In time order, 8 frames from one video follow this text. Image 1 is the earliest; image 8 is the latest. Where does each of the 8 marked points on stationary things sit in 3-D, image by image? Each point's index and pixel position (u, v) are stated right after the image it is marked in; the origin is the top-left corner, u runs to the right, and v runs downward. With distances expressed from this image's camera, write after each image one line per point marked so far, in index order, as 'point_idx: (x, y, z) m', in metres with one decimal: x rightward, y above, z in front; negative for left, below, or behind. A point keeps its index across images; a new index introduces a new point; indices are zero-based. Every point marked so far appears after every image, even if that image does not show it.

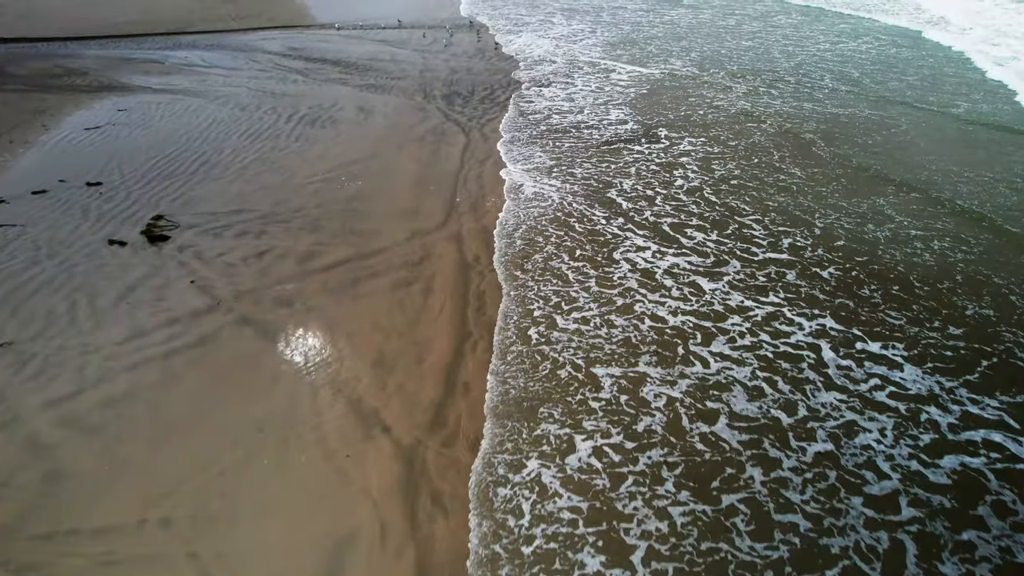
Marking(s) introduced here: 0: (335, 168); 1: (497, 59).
0: (-2.0, +1.3, +9.1) m
1: (-0.4, +3.9, +13.4) m
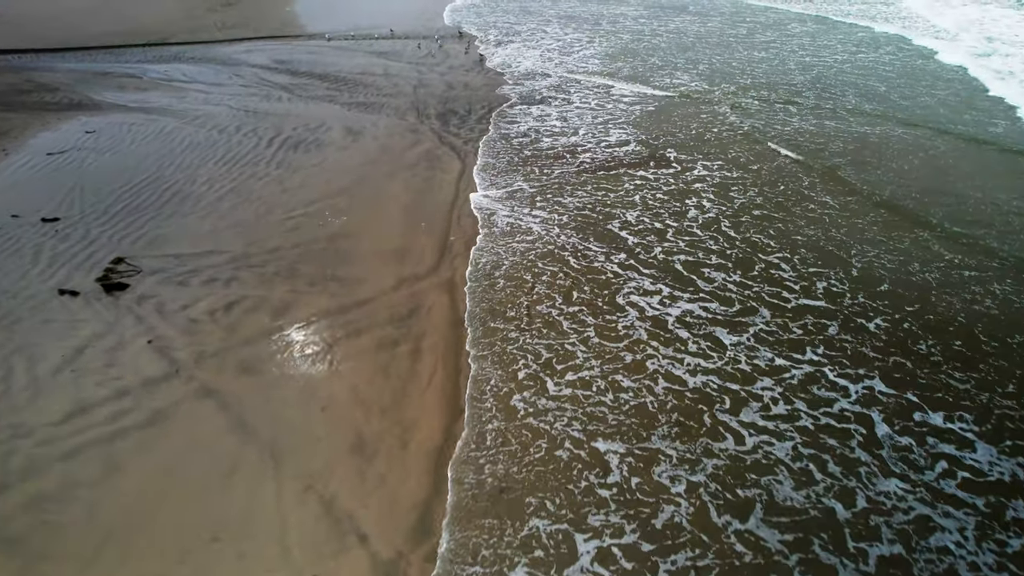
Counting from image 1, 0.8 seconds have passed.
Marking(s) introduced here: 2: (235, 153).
0: (-2.0, +0.9, +8.2) m
1: (-0.4, +3.4, +12.5) m
2: (-3.3, +1.6, +9.5) m
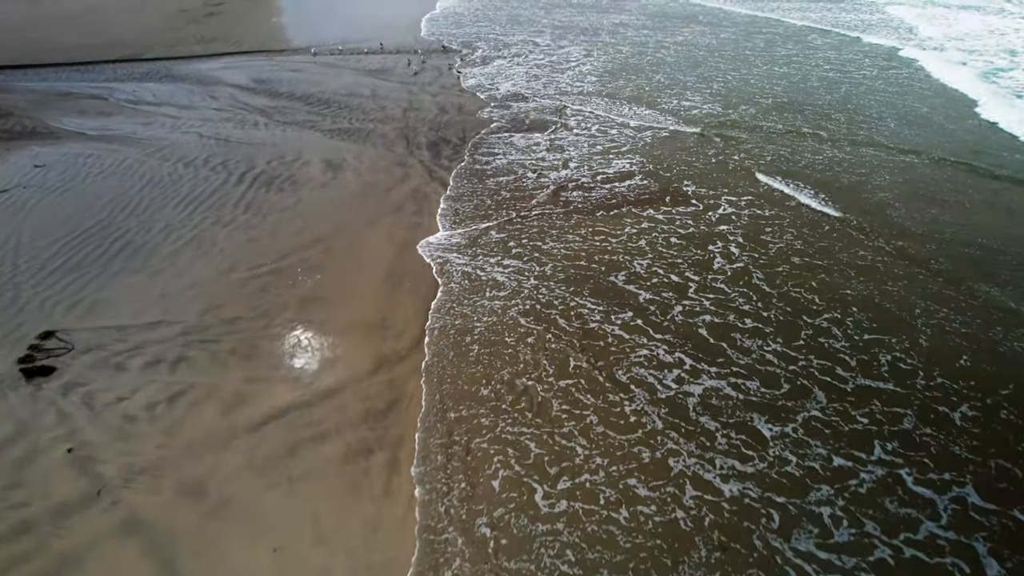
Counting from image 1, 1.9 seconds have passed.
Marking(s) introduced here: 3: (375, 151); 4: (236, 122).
0: (-2.0, +0.3, +7.1) m
1: (-0.4, +2.8, +11.4) m
2: (-3.3, +1.0, +8.3) m
3: (-1.6, +1.6, +9.3) m
4: (-3.7, +2.3, +10.6) m
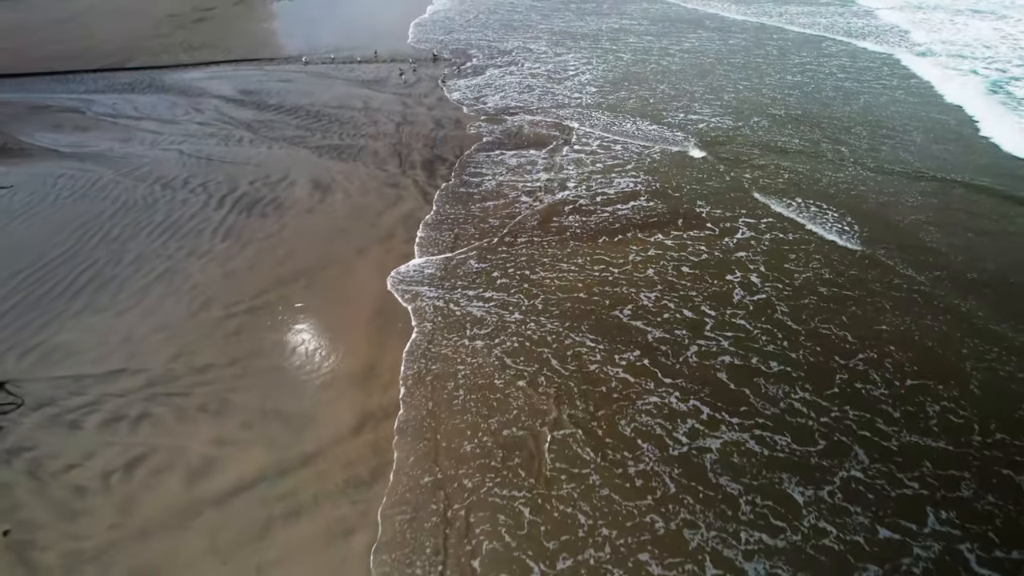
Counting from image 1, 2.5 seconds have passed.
0: (-2.0, 0.0, +6.5) m
1: (-0.4, +2.5, +10.8) m
2: (-3.3, +0.7, +7.7) m
3: (-1.6, +1.3, +8.7) m
4: (-3.7, +1.9, +10.0) m
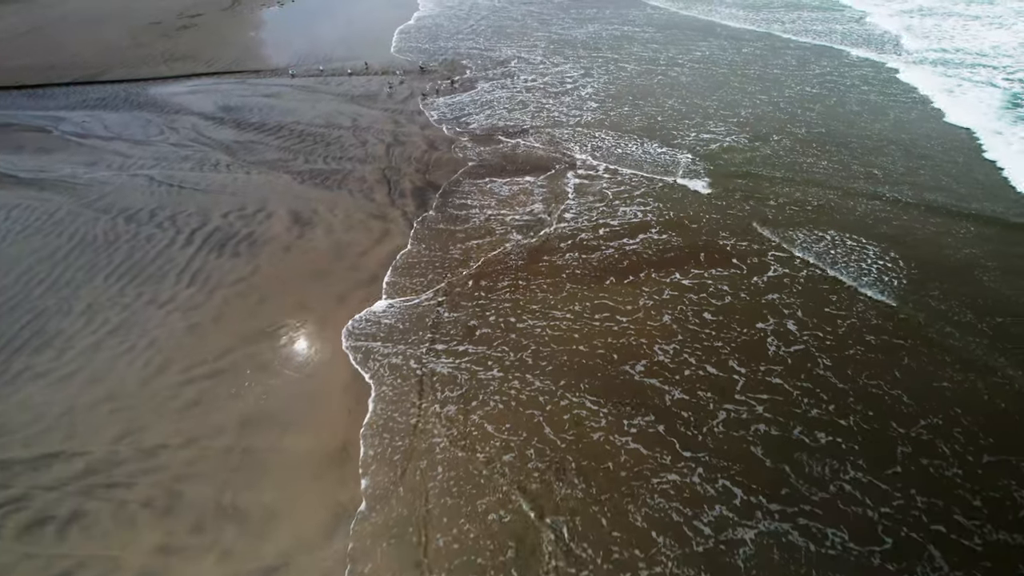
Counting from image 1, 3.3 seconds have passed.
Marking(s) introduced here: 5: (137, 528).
0: (-2.0, -0.4, +5.7) m
1: (-0.4, +2.1, +10.0) m
2: (-3.3, +0.3, +6.9) m
3: (-1.6, +0.9, +7.9) m
4: (-3.7, +1.5, +9.2) m
5: (-2.0, -1.3, +4.2) m
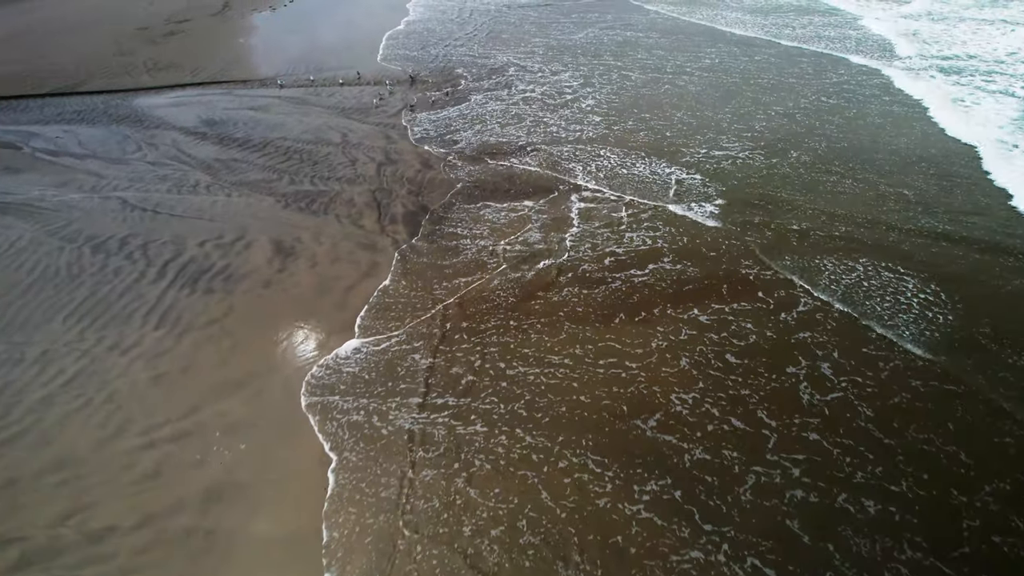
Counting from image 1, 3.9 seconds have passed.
0: (-2.0, -0.7, +5.0) m
1: (-0.4, +1.8, +9.4) m
2: (-3.2, 0.0, +6.3) m
3: (-1.6, +0.6, +7.3) m
4: (-3.7, +1.2, +8.6) m
5: (-2.0, -1.6, +3.6) m
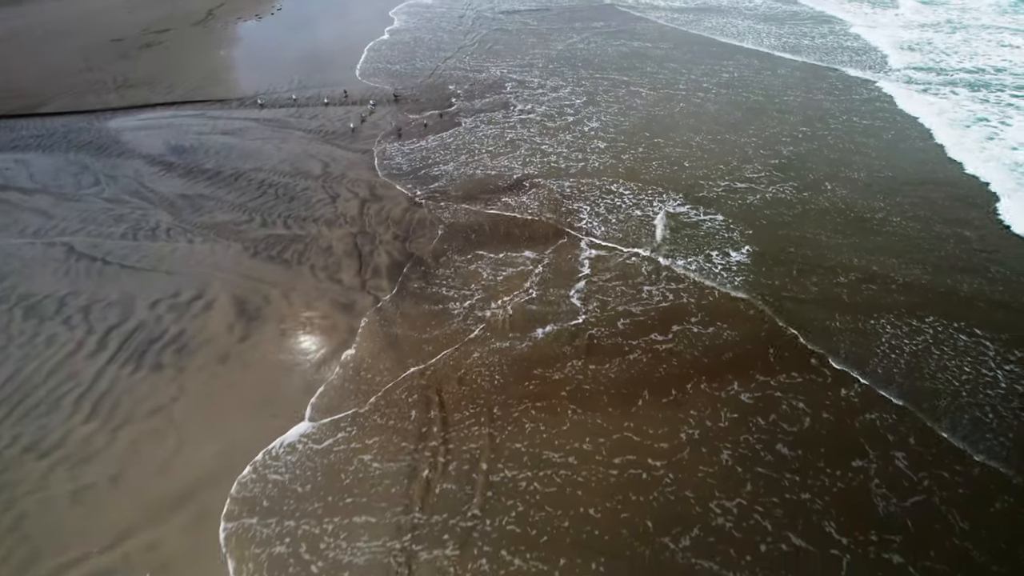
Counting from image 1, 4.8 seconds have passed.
0: (-1.9, -1.2, +4.0) m
1: (-0.4, +1.3, +8.4) m
2: (-3.2, -0.6, +5.3) m
3: (-1.6, +0.1, +6.3) m
4: (-3.7, +0.7, +7.6) m
5: (-1.9, -2.1, +2.6) m
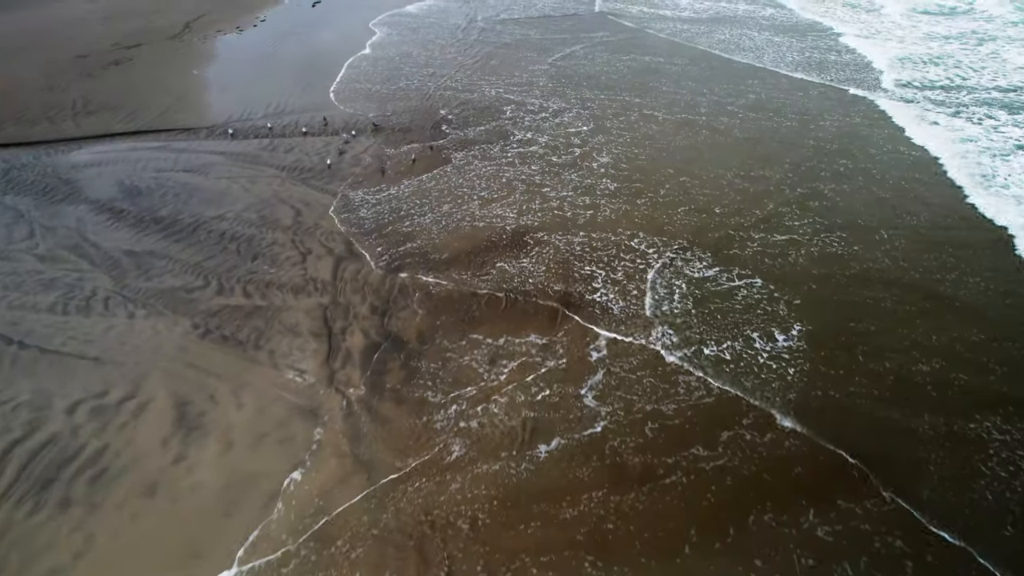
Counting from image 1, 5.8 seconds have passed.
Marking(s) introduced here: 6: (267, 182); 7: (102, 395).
0: (-1.9, -1.8, +2.9) m
1: (-0.3, +0.7, +7.2) m
2: (-3.2, -1.2, +4.1) m
3: (-1.5, -0.5, +5.1) m
4: (-3.6, 0.0, +6.4) m
5: (-1.9, -2.7, +1.4) m
6: (-2.5, +1.1, +8.1) m
7: (-2.5, -0.7, +5.0) m
